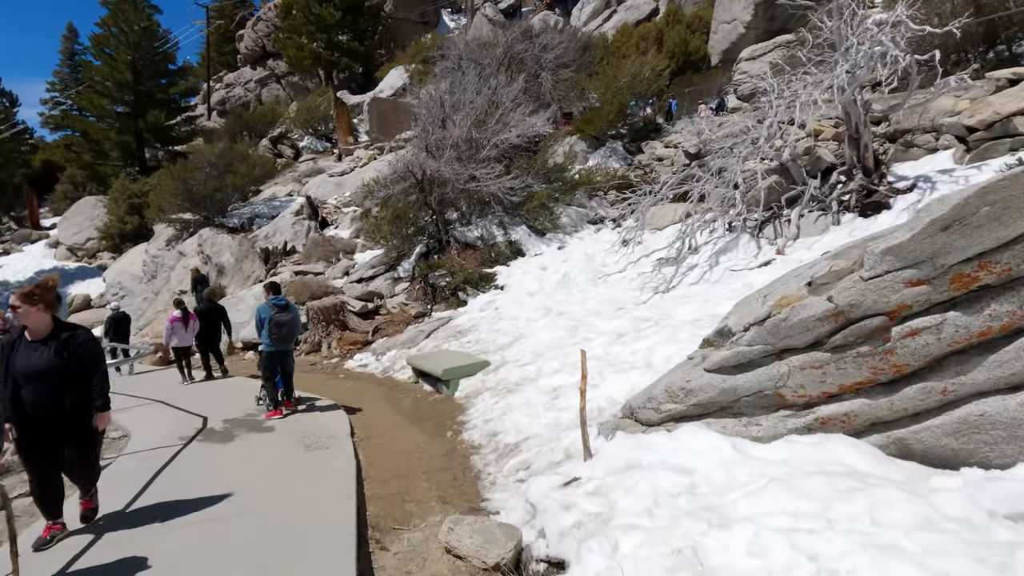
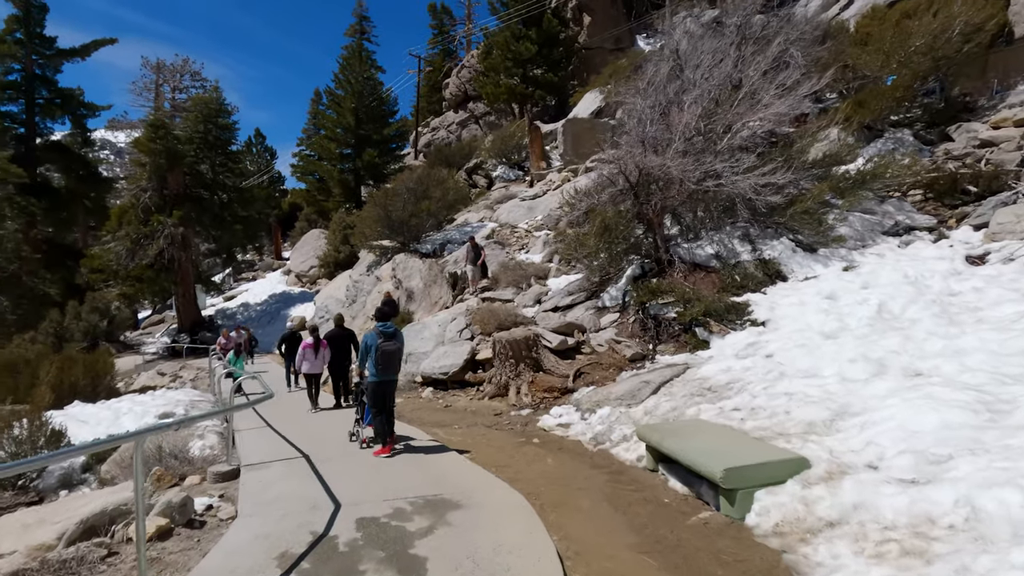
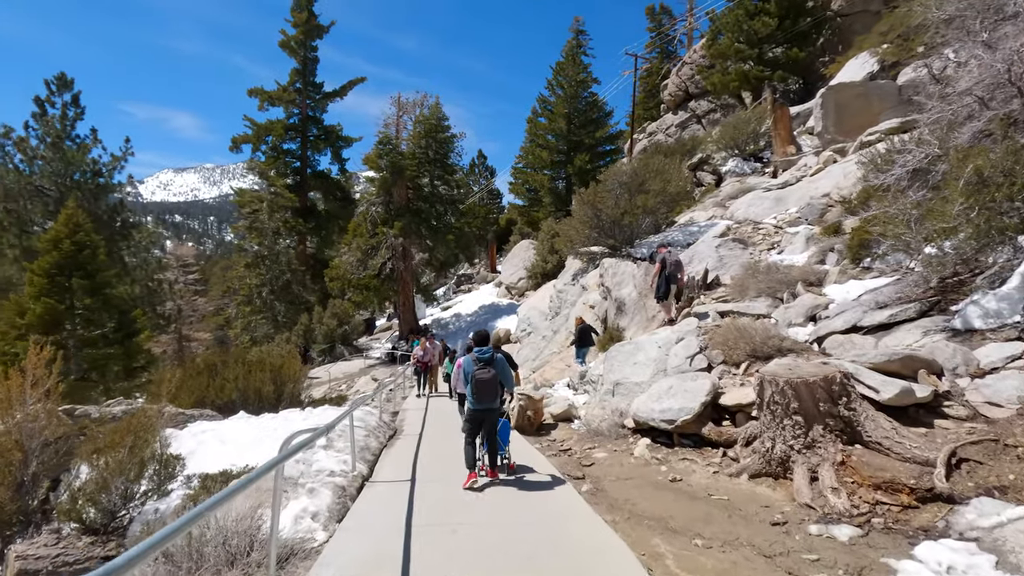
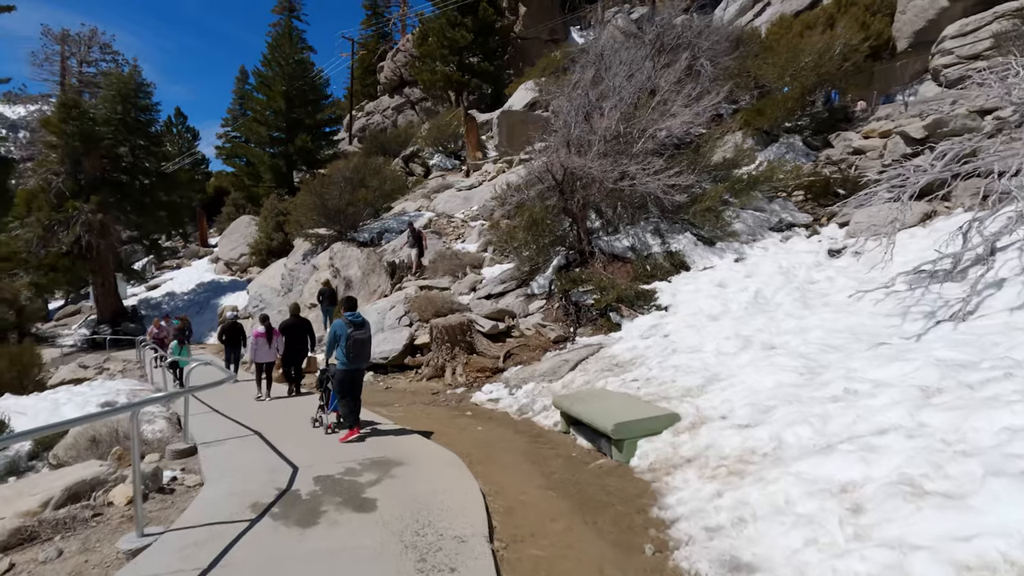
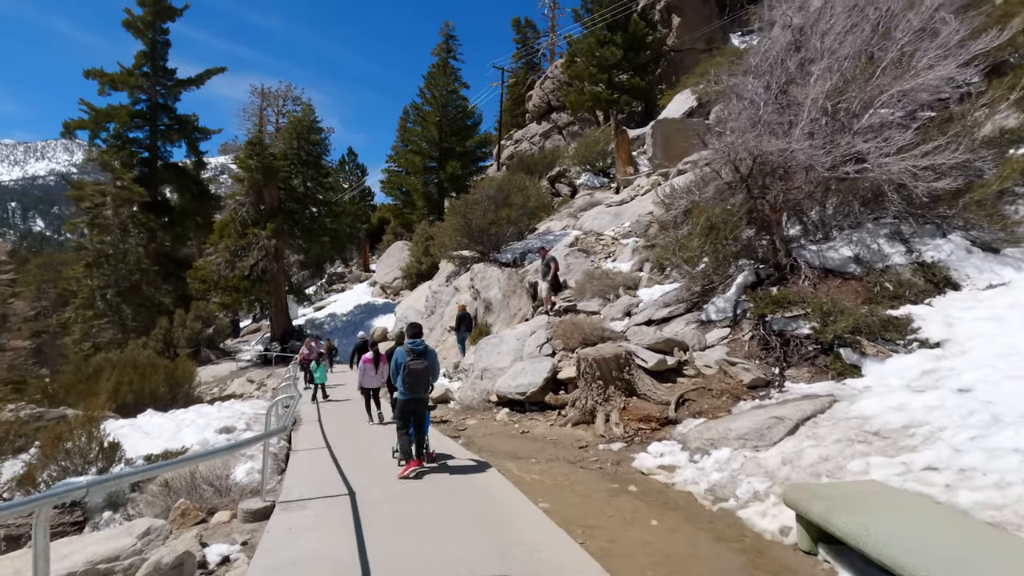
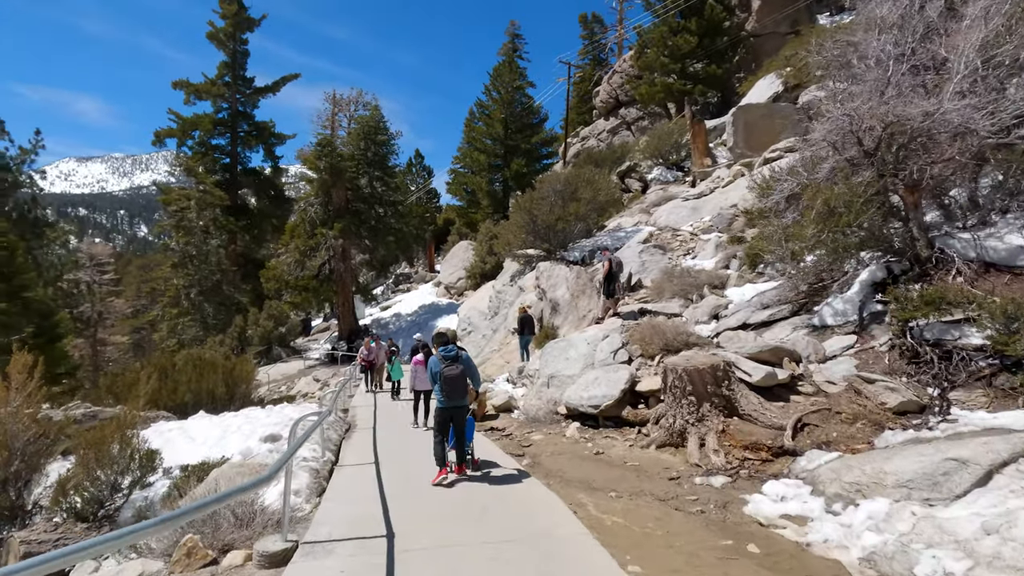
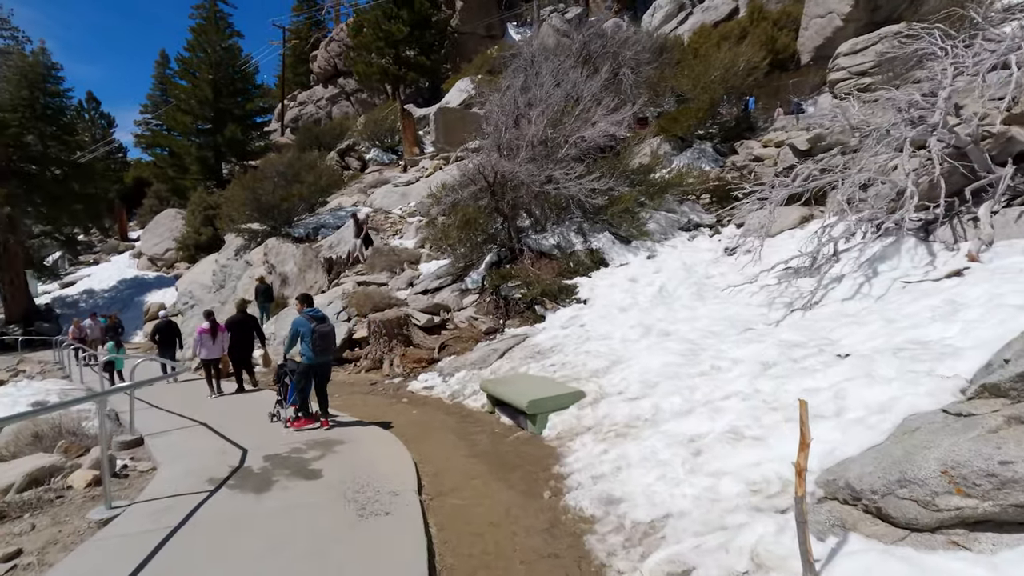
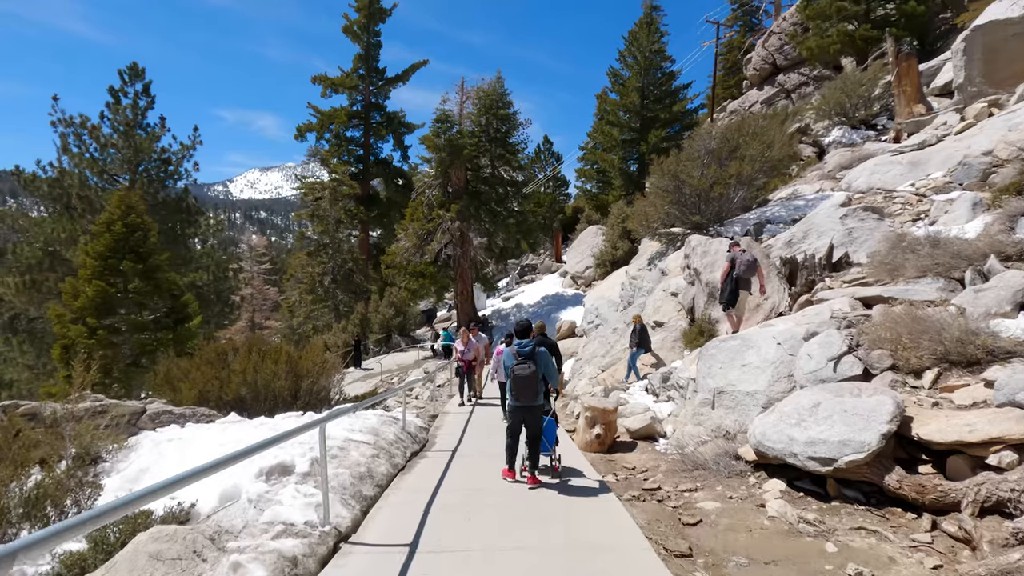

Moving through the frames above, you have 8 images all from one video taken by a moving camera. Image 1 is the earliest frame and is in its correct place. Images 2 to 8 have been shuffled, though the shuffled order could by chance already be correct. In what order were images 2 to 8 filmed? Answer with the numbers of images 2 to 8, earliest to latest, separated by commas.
7, 4, 2, 5, 6, 3, 8
